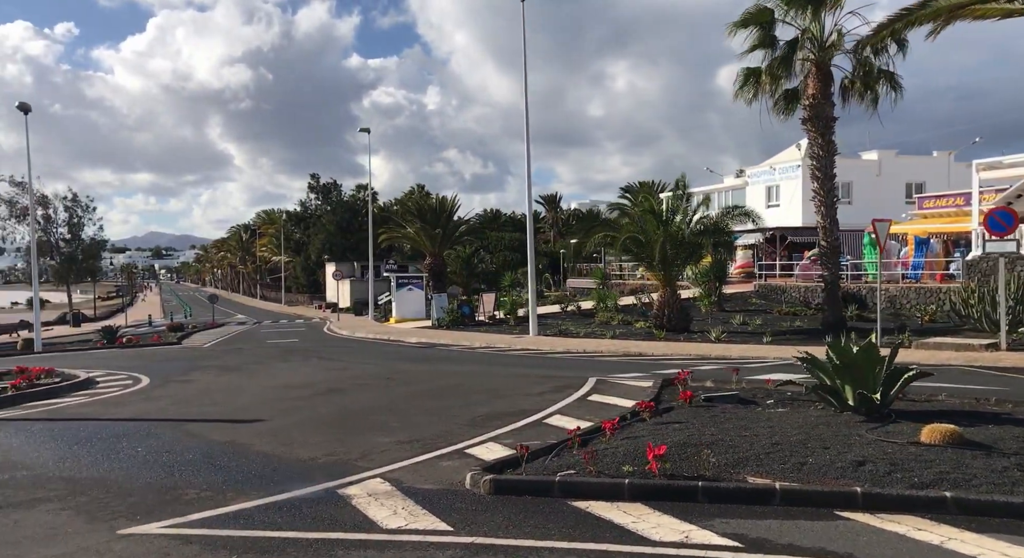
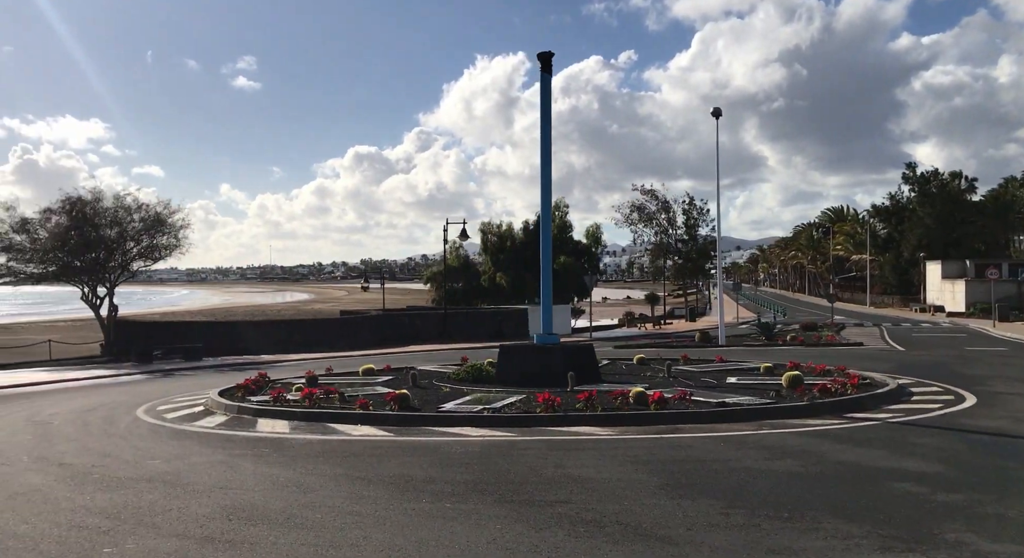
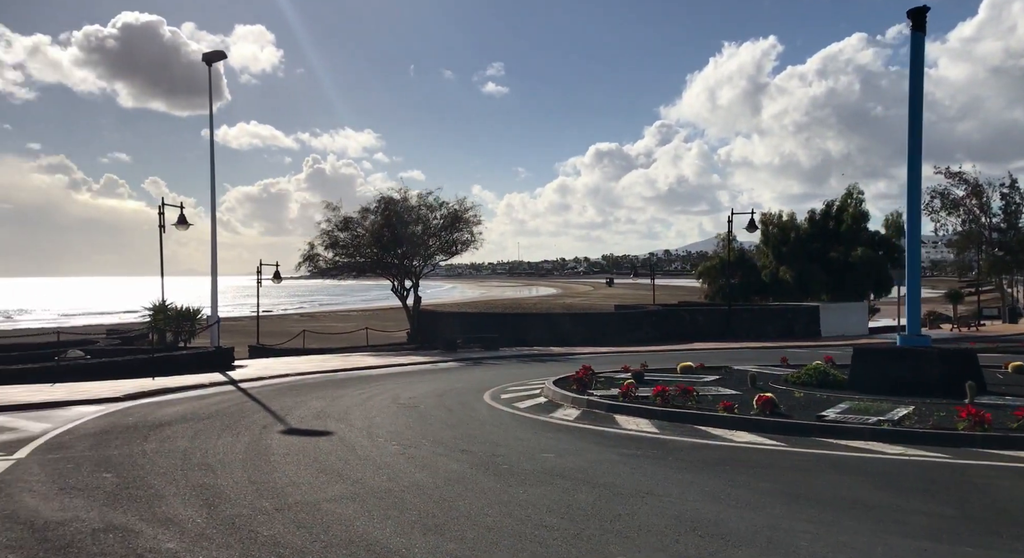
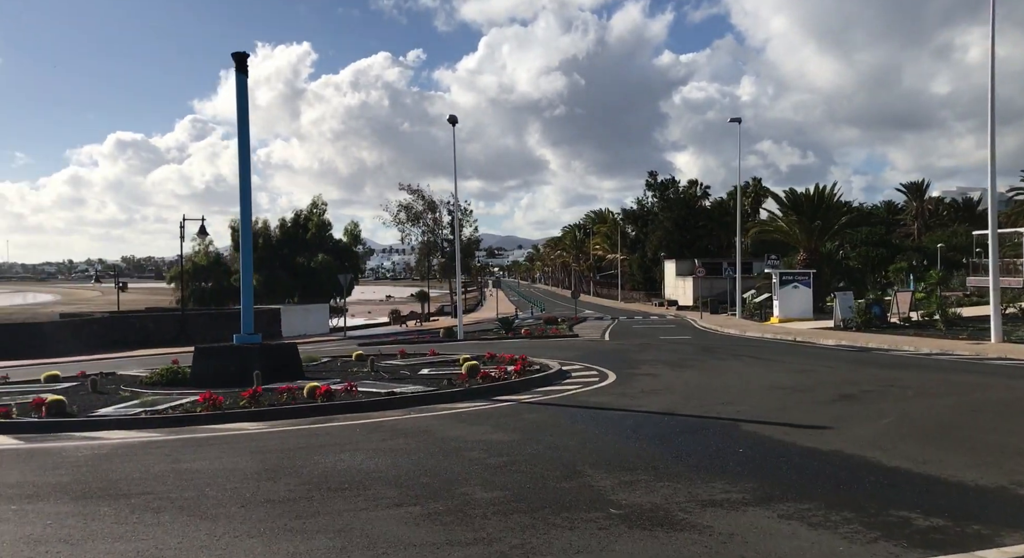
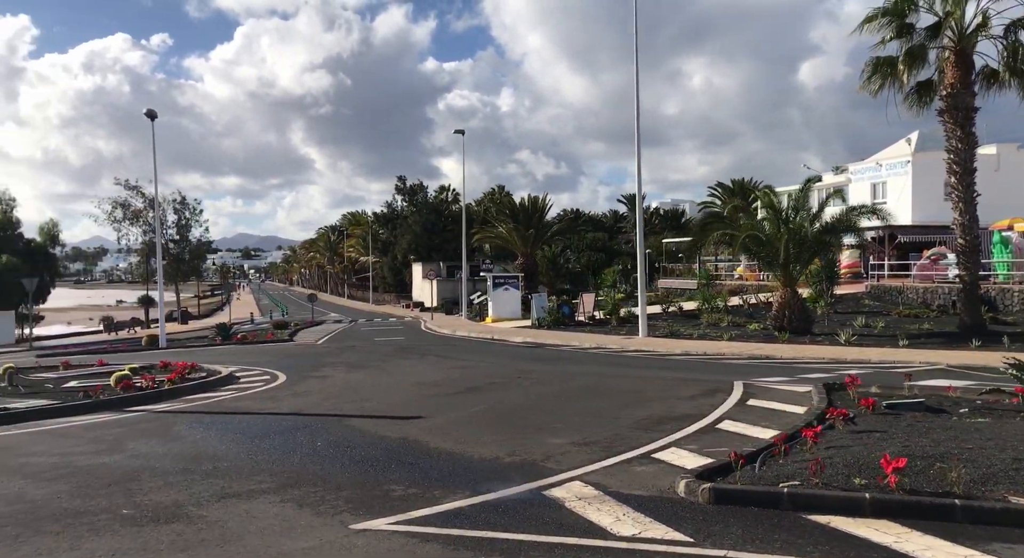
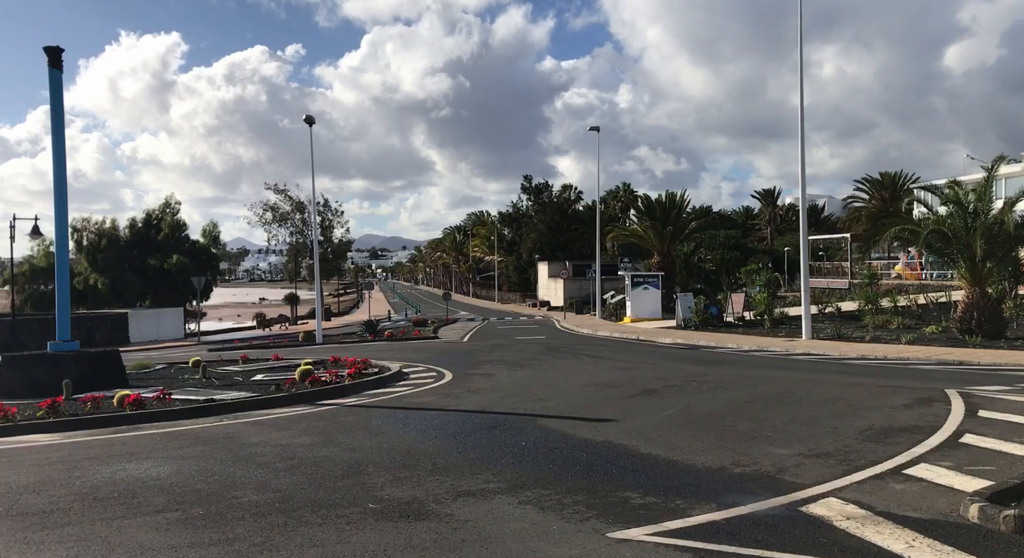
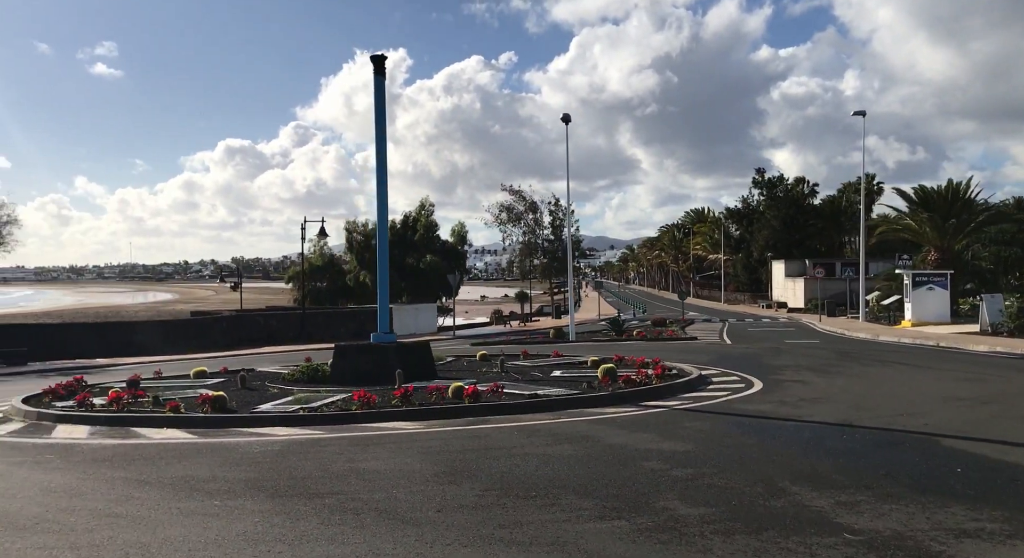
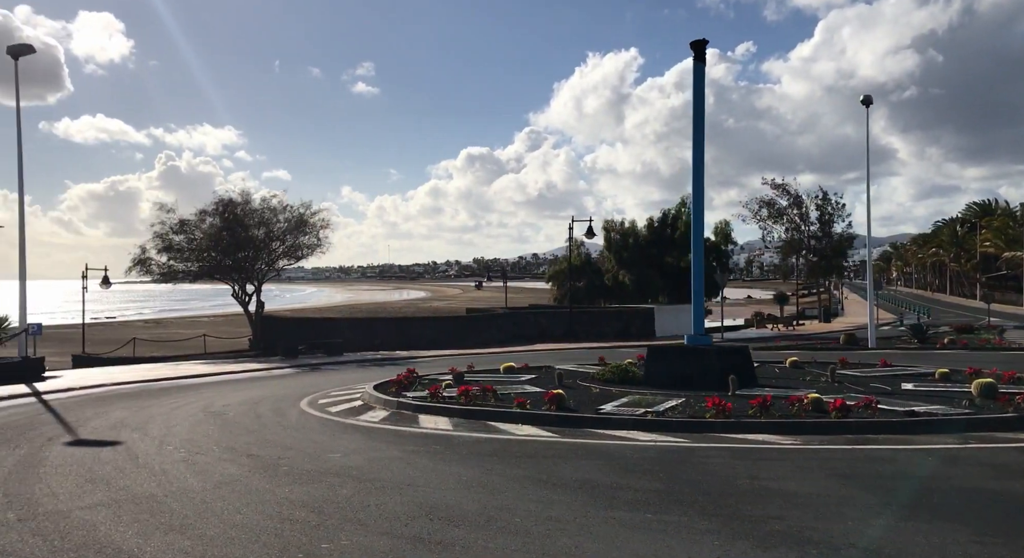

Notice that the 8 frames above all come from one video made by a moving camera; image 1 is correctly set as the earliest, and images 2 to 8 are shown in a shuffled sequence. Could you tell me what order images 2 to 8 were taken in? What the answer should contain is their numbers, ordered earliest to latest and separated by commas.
5, 6, 4, 7, 2, 8, 3
